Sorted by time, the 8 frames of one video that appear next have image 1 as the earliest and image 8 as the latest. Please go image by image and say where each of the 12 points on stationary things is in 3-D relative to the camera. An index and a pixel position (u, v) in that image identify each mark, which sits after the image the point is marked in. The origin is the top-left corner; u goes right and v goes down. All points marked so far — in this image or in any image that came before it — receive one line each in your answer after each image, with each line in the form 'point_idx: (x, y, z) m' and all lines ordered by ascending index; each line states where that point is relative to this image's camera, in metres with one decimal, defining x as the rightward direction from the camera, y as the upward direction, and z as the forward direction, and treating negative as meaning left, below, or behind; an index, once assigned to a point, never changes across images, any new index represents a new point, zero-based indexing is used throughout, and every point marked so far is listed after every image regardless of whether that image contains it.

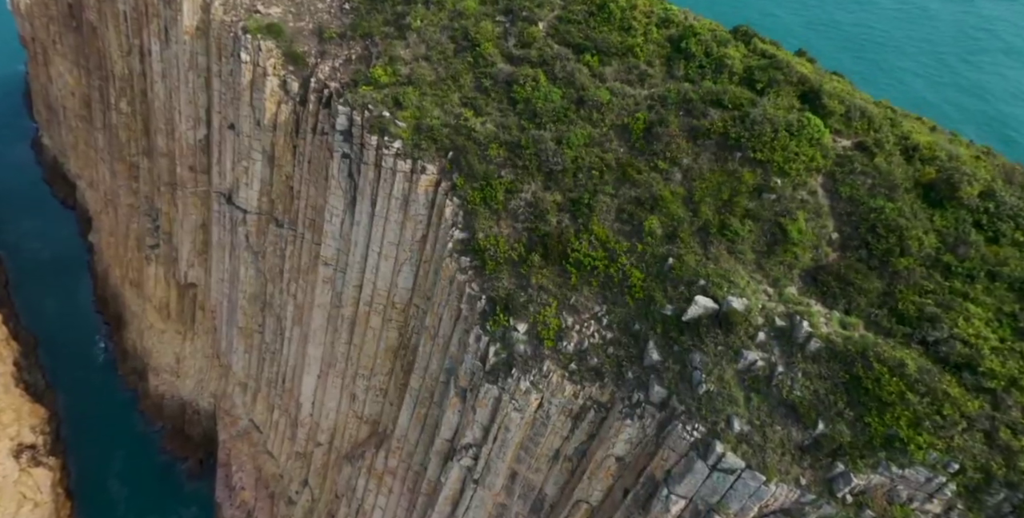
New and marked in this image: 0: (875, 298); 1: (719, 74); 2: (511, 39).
0: (+6.8, -0.8, +12.0) m
1: (+5.1, +4.5, +15.7) m
2: (0.0, +6.4, +18.6) m
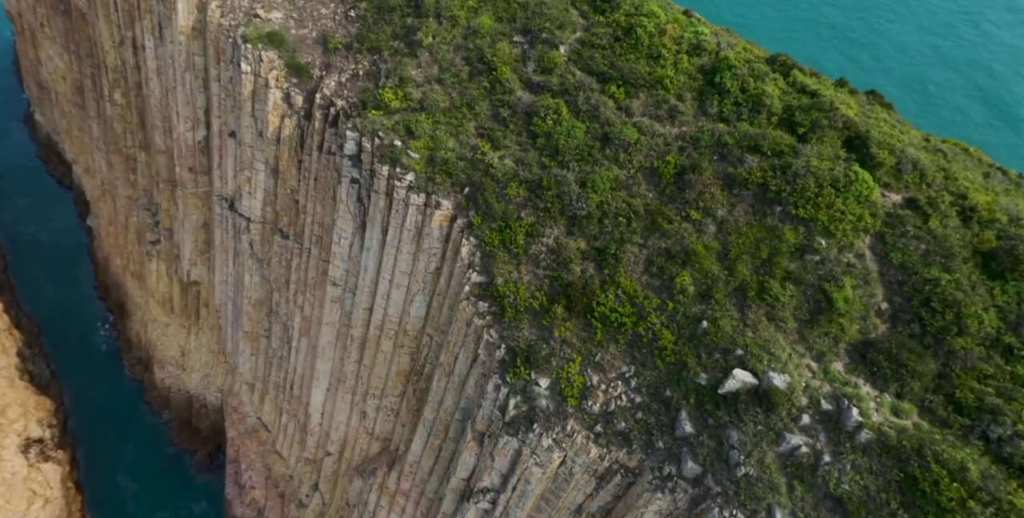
0: (+7.4, -2.2, +11.3) m
1: (+5.6, +3.3, +14.6) m
2: (+0.5, +5.3, +17.4) m
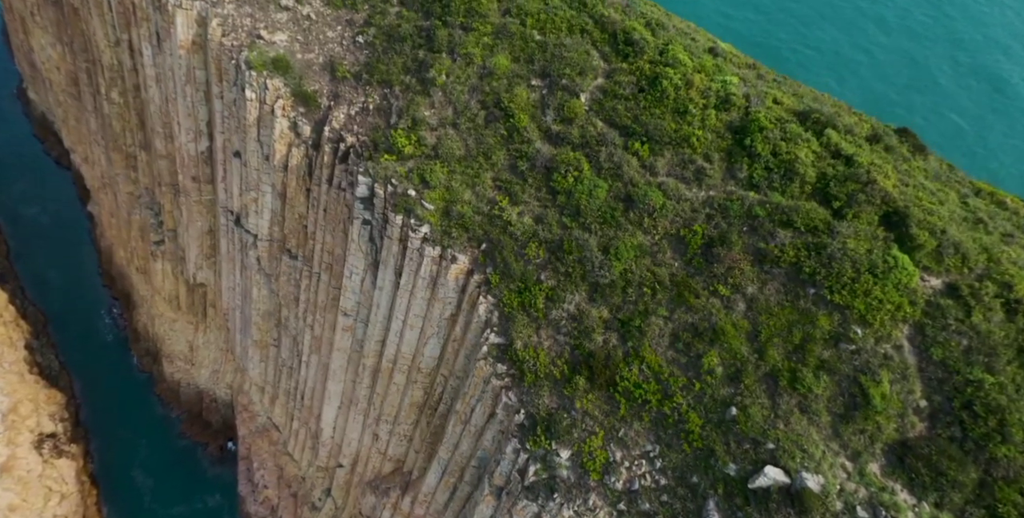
0: (+7.8, -4.0, +10.9) m
1: (+6.0, +1.7, +14.0) m
2: (+1.0, +3.9, +16.7) m
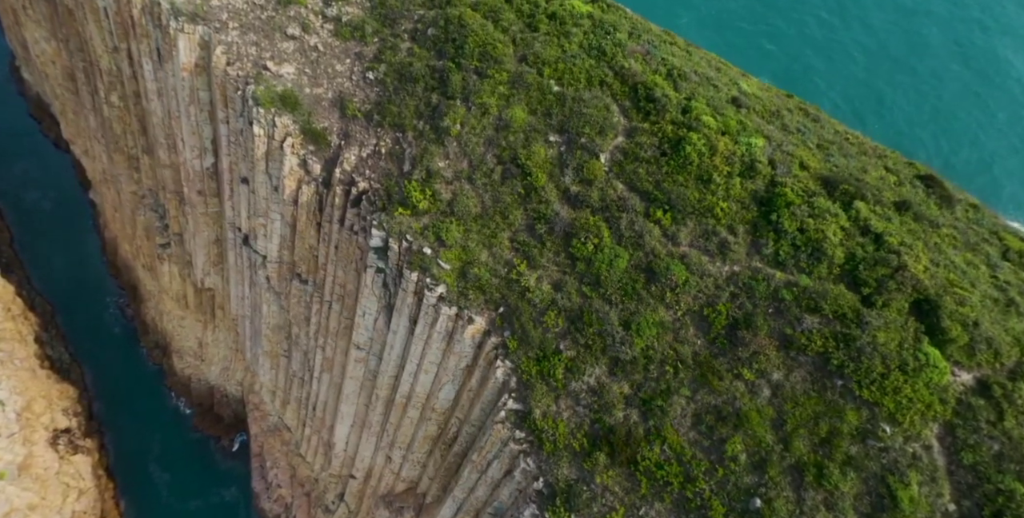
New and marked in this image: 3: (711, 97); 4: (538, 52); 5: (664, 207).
0: (+8.3, -5.9, +10.9) m
1: (+6.5, 0.0, +13.6) m
2: (+1.4, +2.3, +16.2) m
3: (+5.2, +4.2, +16.7) m
4: (+0.7, +5.7, +17.6) m
5: (+3.6, +1.2, +15.1) m
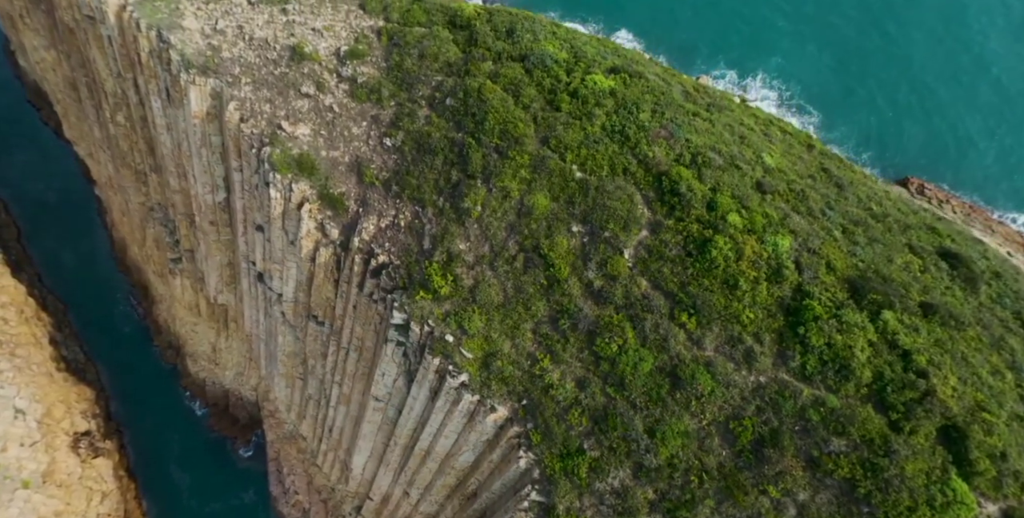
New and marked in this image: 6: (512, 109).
0: (+8.8, -8.5, +11.2) m
1: (+7.1, -2.5, +13.6) m
2: (+2.0, -0.1, +16.1) m
3: (+5.8, +1.9, +16.4) m
4: (+1.3, +3.4, +17.3) m
5: (+4.2, -1.2, +15.0) m
6: (0.0, +4.2, +18.0) m
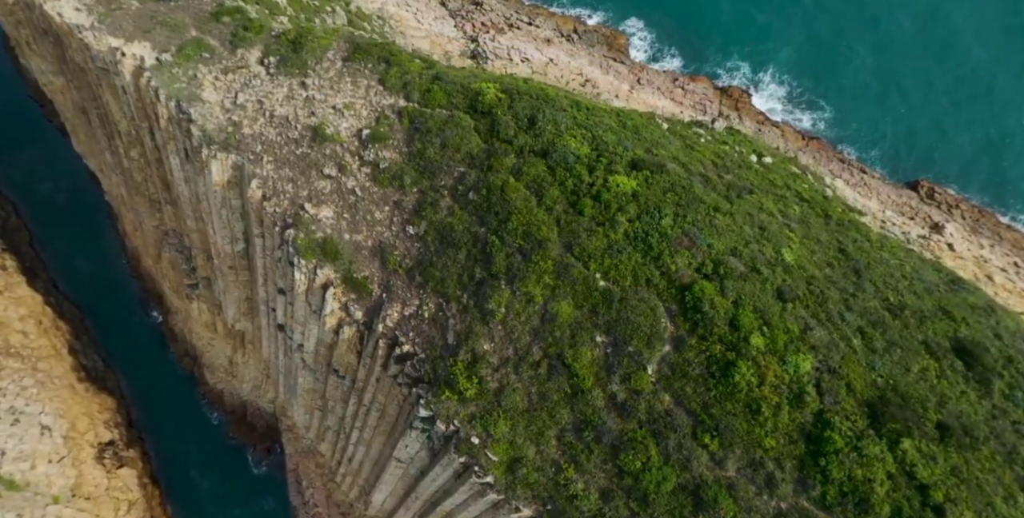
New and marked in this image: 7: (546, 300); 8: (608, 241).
0: (+9.5, -11.6, +12.0) m
1: (+7.7, -5.6, +14.1) m
2: (+2.7, -3.0, +16.5) m
3: (+6.4, -1.0, +16.7) m
4: (+2.0, +0.5, +17.5) m
5: (+4.8, -4.1, +15.4) m
6: (+0.7, +1.4, +18.2) m
7: (+0.9, -1.1, +17.5) m
8: (+2.6, +0.5, +17.4) m
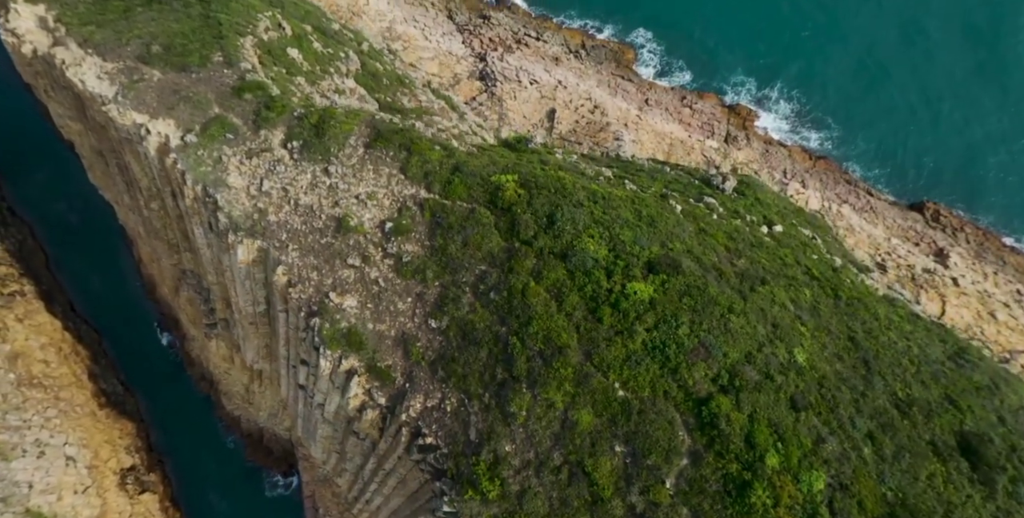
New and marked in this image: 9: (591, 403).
0: (+10.1, -14.8, +12.8) m
1: (+8.3, -8.7, +14.8) m
2: (+3.3, -6.1, +17.2) m
3: (+7.0, -4.1, +17.3) m
4: (+2.6, -2.6, +18.1) m
5: (+5.4, -7.2, +16.1) m
6: (+1.3, -1.7, +18.8) m
7: (+1.5, -4.2, +18.1) m
8: (+3.2, -2.5, +18.0) m
9: (+2.2, -4.0, +17.9) m
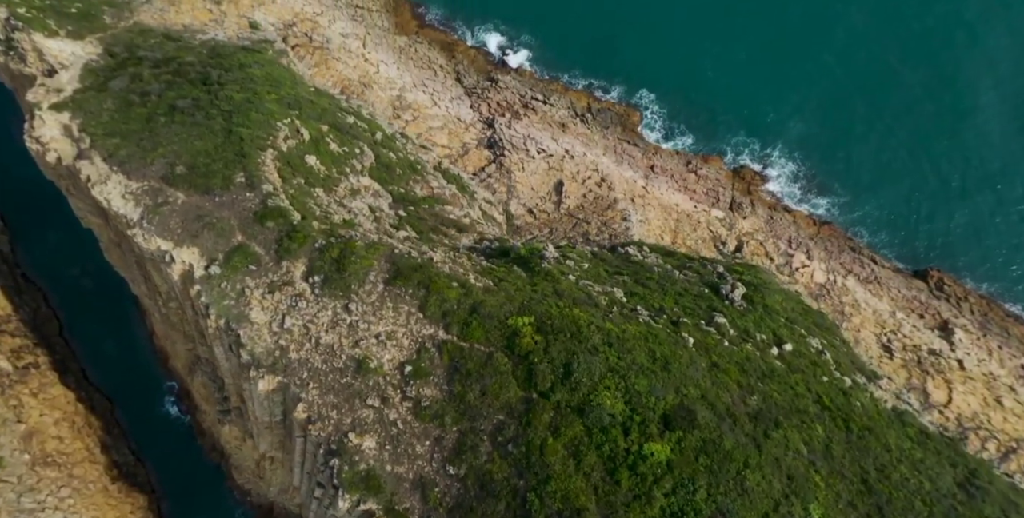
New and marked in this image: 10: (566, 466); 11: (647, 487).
0: (+10.7, -19.2, +12.5) m
1: (+8.9, -13.3, +14.8) m
2: (+3.8, -10.8, +17.3) m
3: (+7.6, -8.8, +17.5) m
4: (+3.1, -7.3, +18.4) m
5: (+6.0, -11.9, +16.1) m
6: (+1.8, -6.5, +19.1) m
7: (+2.1, -9.0, +18.4) m
8: (+3.8, -7.3, +18.3) m
9: (+2.8, -8.8, +18.1) m
10: (+1.6, -6.2, +19.3) m
11: (+3.9, -6.6, +18.7) m
